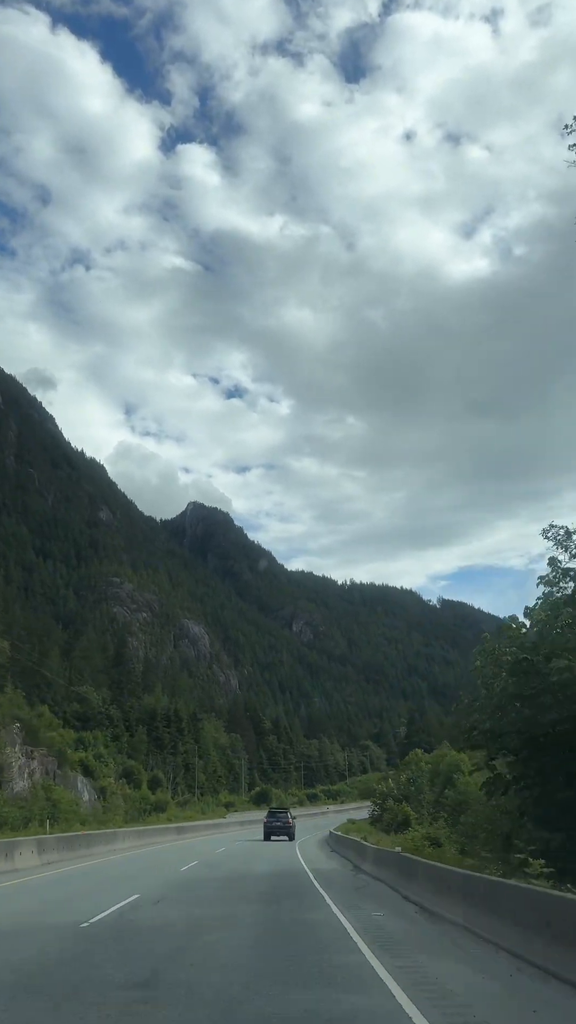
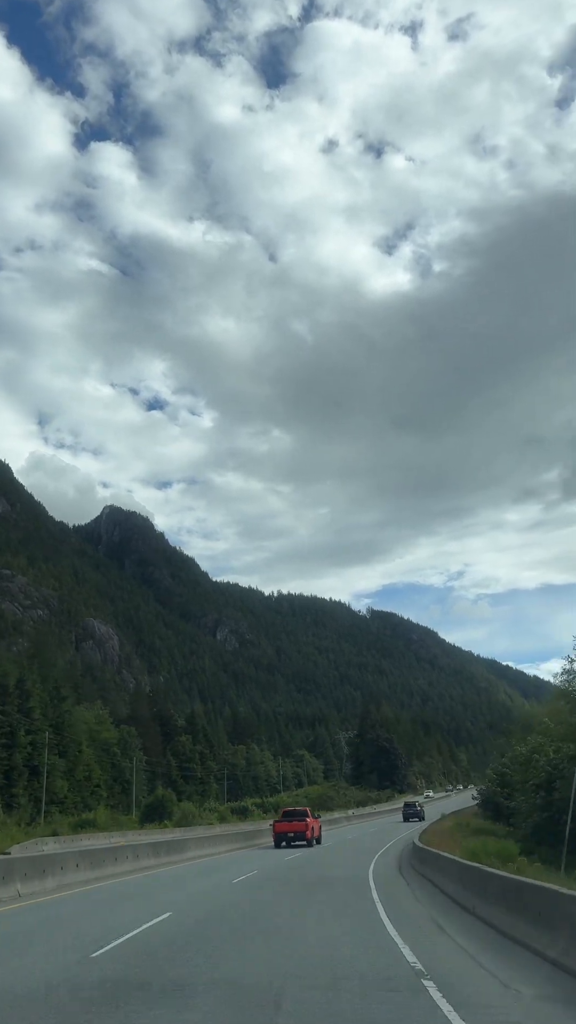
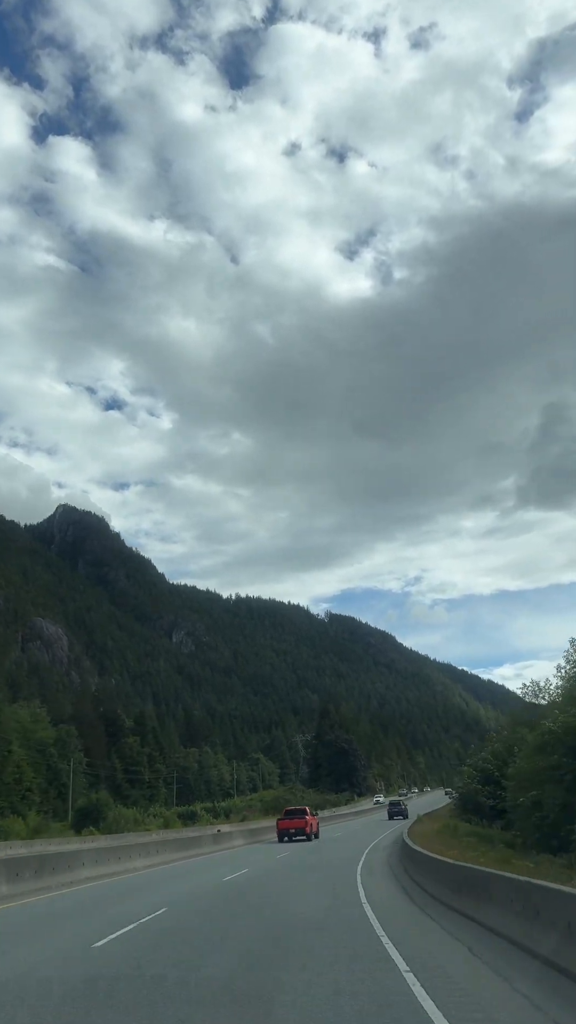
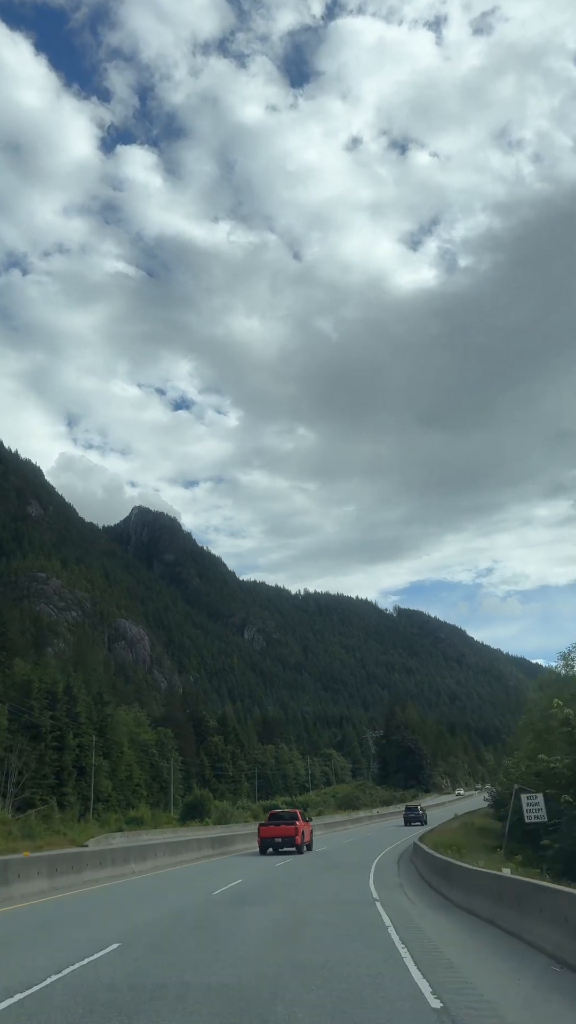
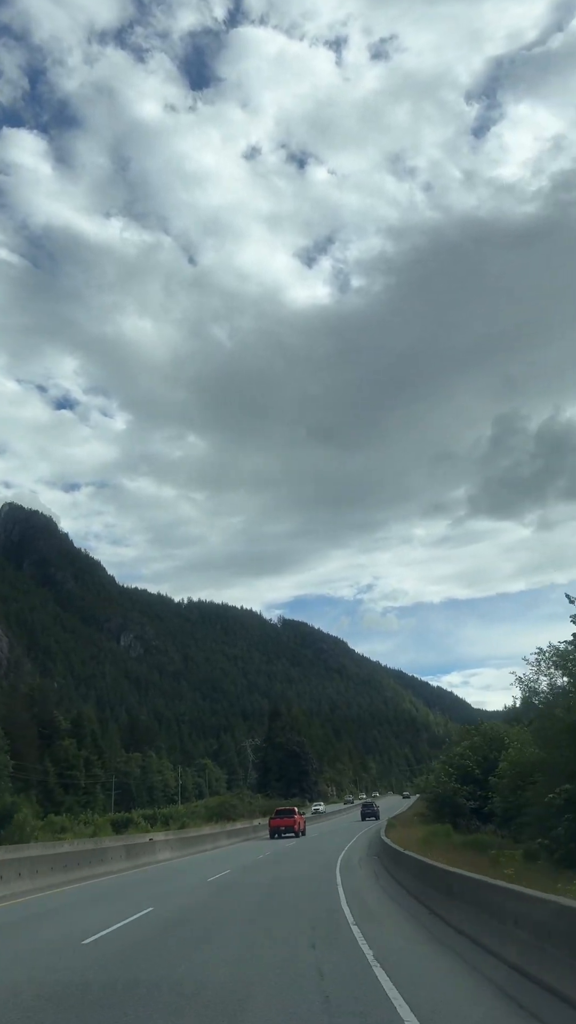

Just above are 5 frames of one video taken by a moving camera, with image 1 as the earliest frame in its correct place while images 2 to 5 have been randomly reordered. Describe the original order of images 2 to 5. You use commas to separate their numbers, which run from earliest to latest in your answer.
4, 2, 3, 5
